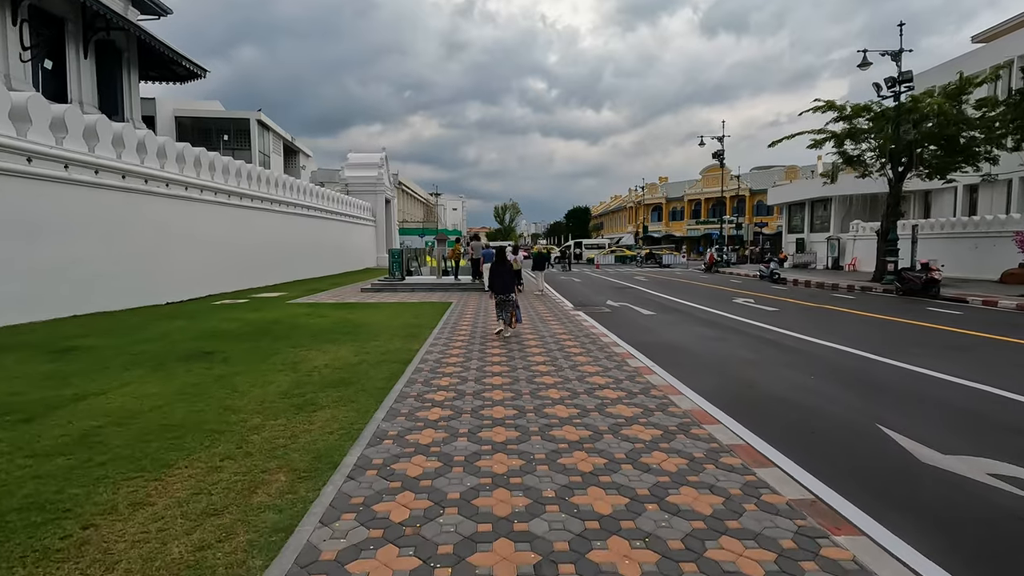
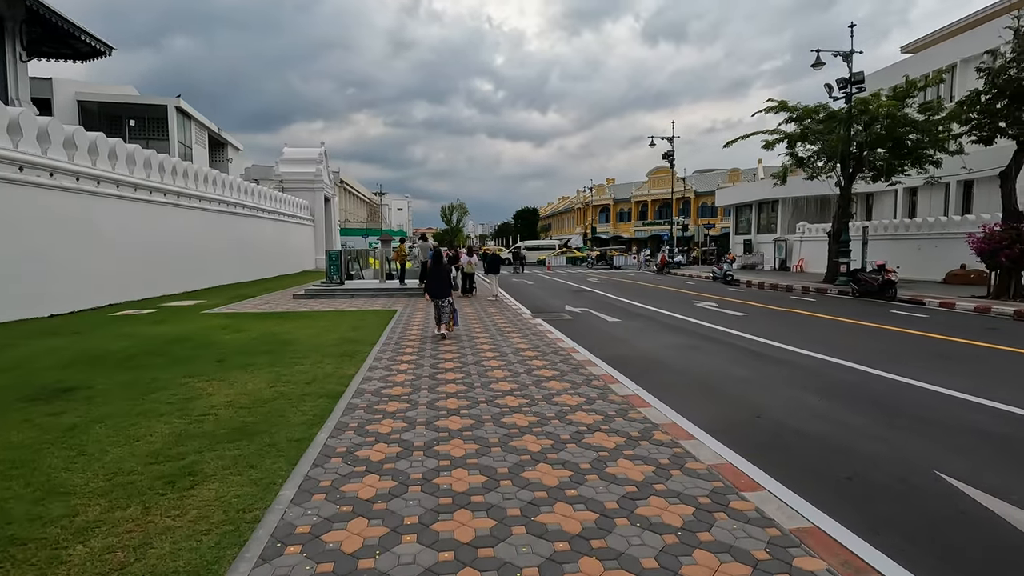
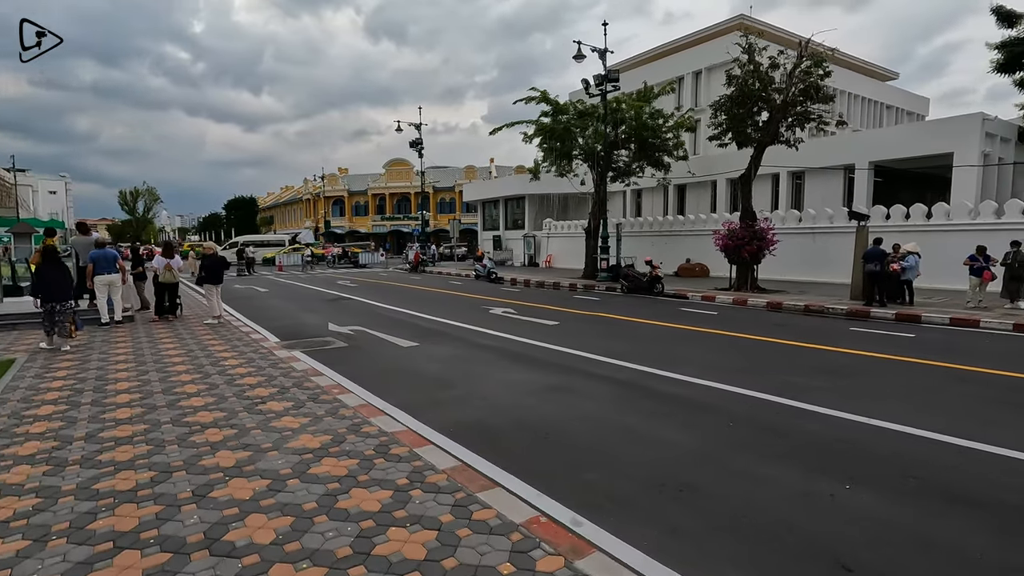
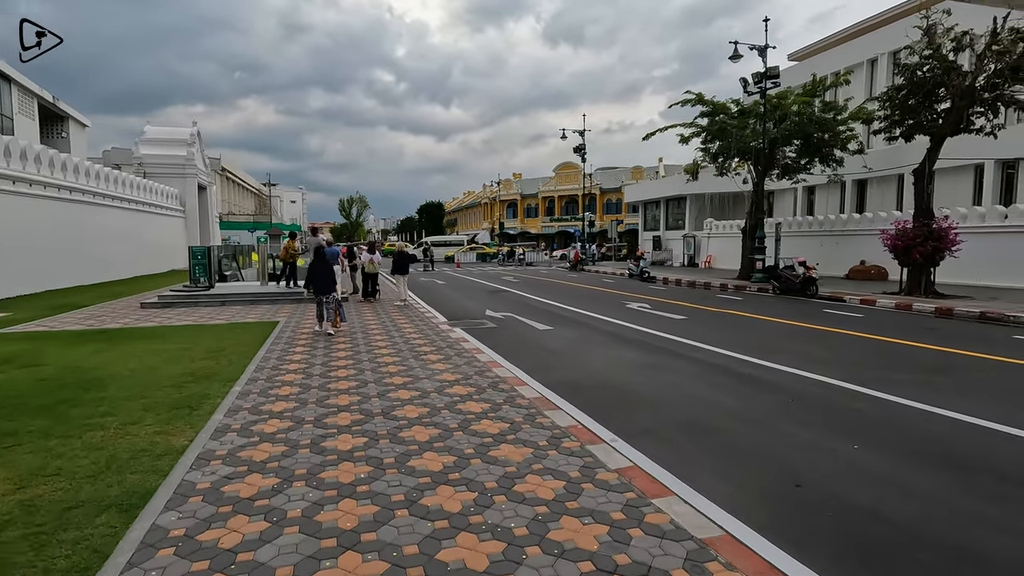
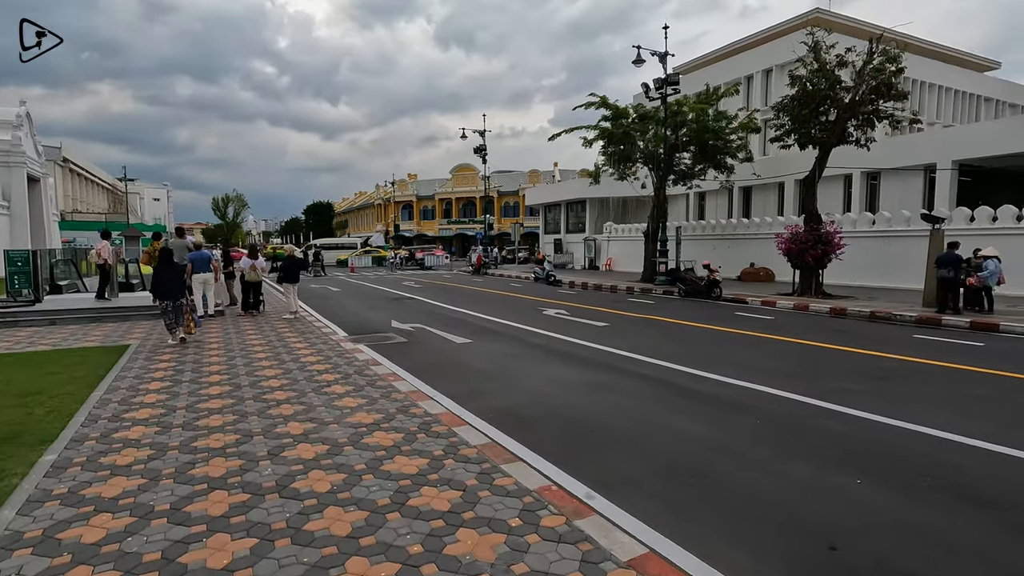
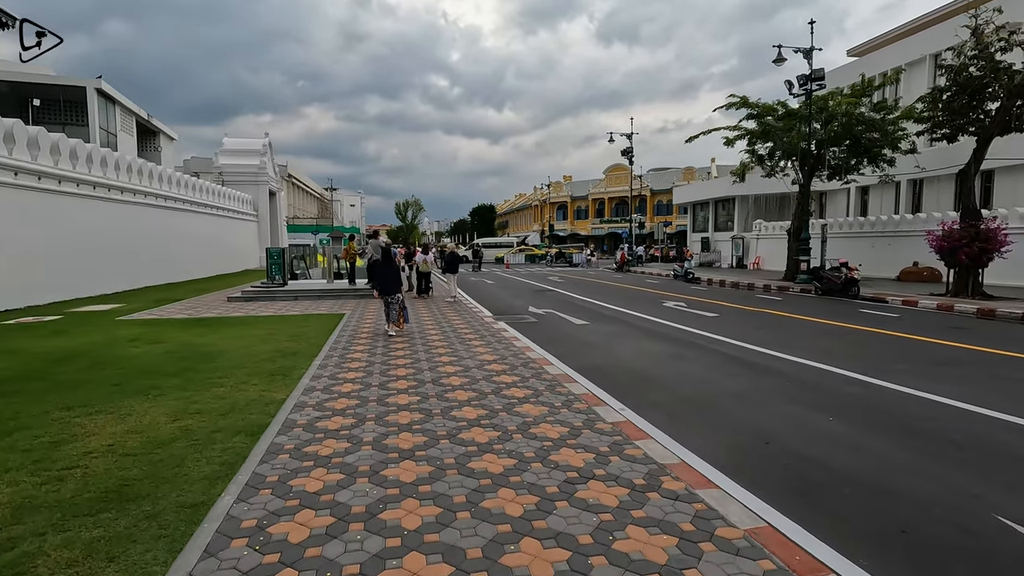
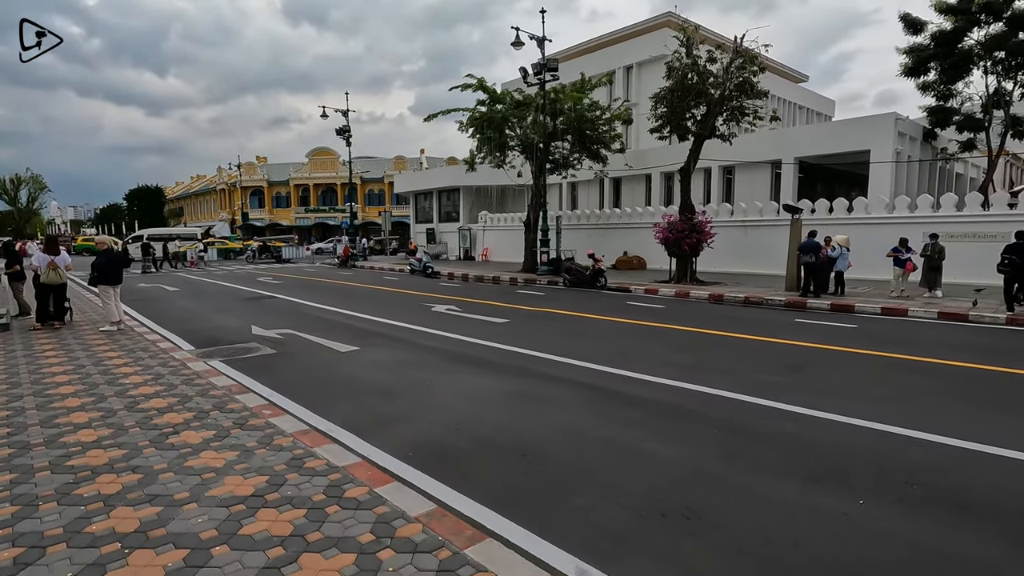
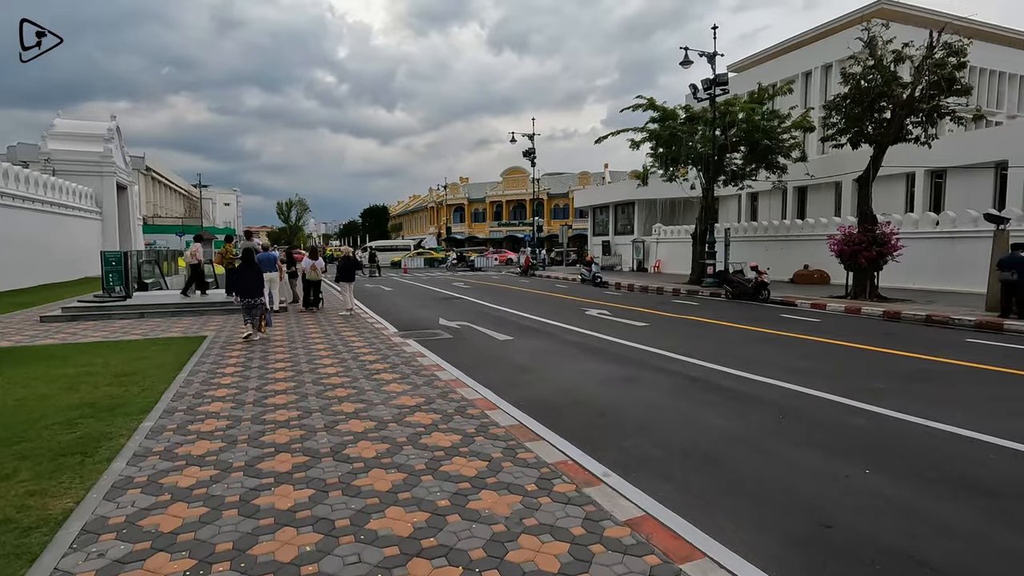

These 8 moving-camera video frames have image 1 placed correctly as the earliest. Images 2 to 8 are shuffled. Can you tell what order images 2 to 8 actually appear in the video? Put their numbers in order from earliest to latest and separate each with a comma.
2, 6, 4, 8, 5, 3, 7
